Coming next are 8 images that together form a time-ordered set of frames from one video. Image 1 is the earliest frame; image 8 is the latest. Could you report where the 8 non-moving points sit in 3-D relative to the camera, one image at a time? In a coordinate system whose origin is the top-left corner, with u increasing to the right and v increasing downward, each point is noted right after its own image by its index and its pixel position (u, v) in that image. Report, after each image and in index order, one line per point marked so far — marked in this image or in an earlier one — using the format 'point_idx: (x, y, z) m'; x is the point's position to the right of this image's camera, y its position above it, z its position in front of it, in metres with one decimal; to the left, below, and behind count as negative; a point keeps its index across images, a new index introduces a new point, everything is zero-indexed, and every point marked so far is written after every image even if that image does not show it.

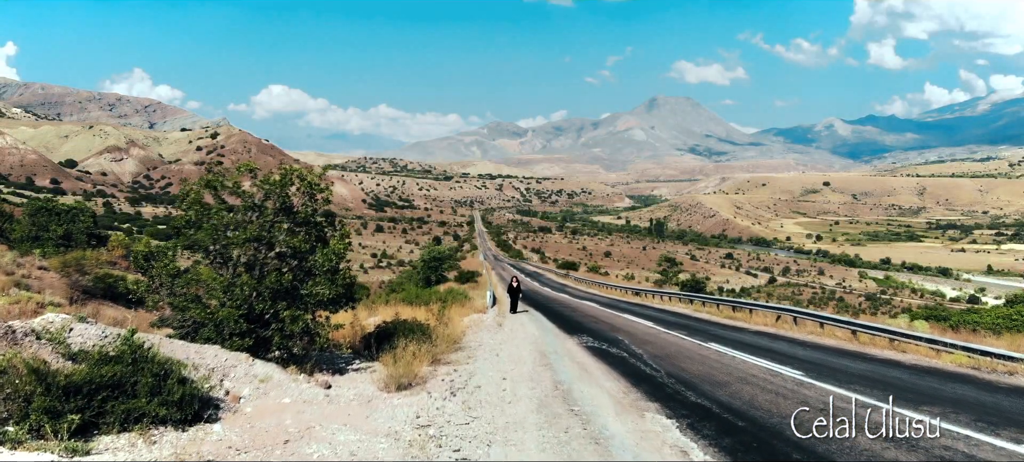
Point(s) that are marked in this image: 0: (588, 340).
0: (+2.0, -2.9, +12.9) m
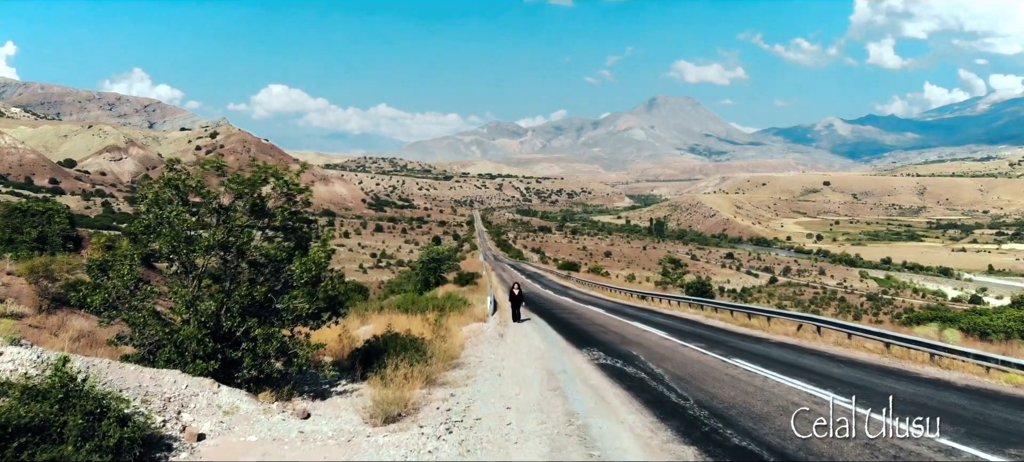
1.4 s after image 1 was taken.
0: (+2.1, -3.0, +11.7) m
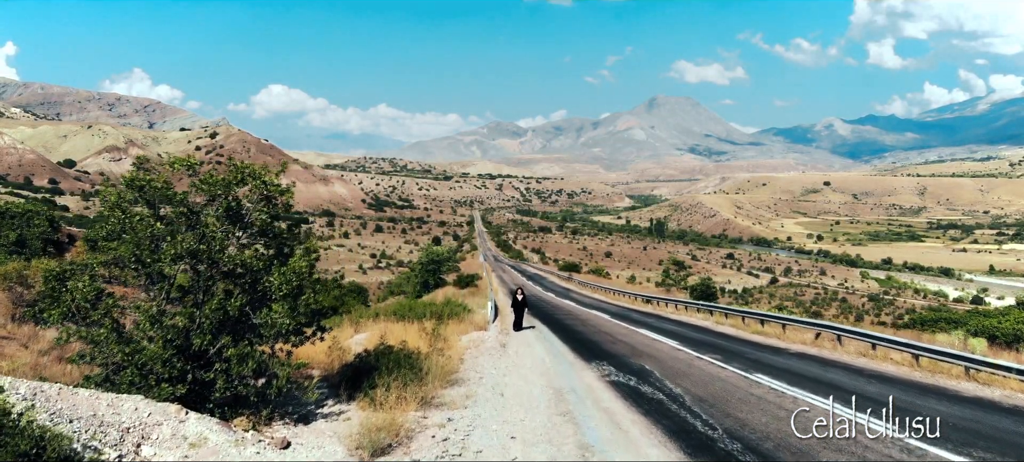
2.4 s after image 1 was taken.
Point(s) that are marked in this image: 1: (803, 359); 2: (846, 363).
0: (+2.1, -3.1, +10.8) m
1: (+7.9, -3.5, +13.3) m
2: (+9.0, -3.6, +13.1) m
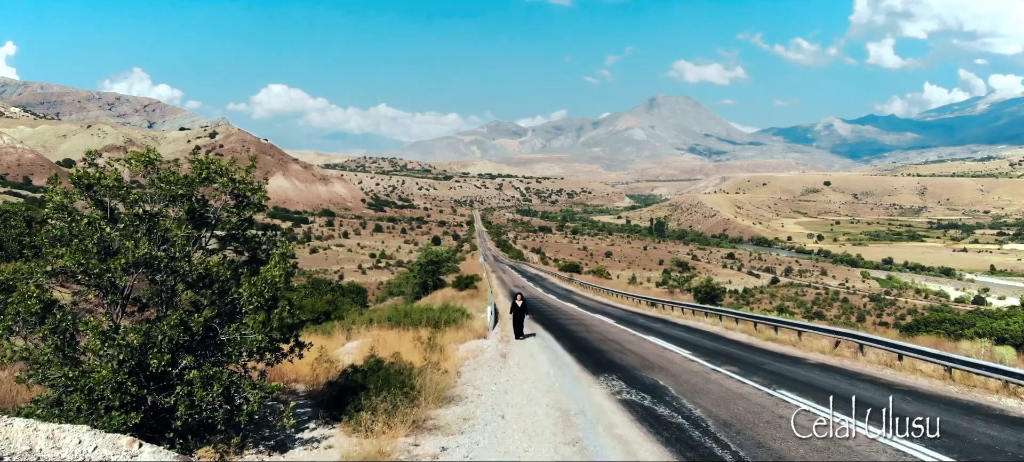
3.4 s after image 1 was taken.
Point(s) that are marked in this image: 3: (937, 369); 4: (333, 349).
0: (+2.2, -3.2, +9.9) m
1: (+7.9, -3.6, +12.4) m
2: (+9.0, -3.6, +12.2) m
3: (+11.2, -3.6, +12.8) m
4: (-5.2, -3.4, +14.0) m
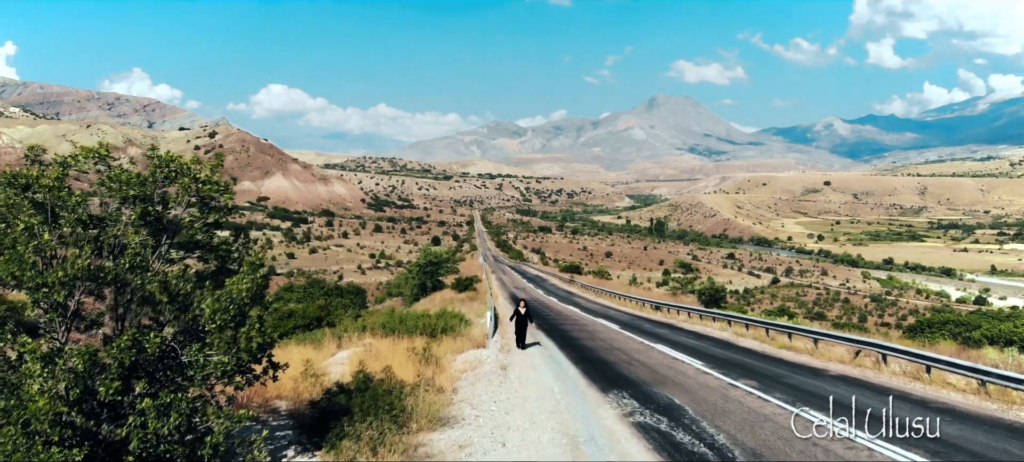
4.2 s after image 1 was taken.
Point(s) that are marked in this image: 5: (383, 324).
0: (+2.2, -3.2, +9.0) m
1: (+7.9, -3.7, +11.6) m
2: (+9.1, -3.7, +11.3) m
3: (+11.2, -3.7, +12.0) m
4: (-5.2, -3.5, +13.2) m
5: (-5.0, -3.6, +18.8) m
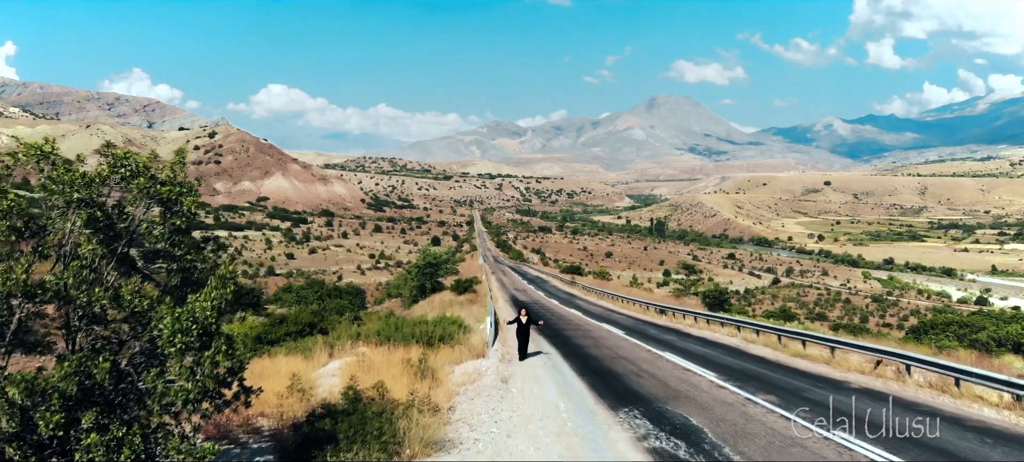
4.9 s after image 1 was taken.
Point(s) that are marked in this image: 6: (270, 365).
0: (+2.2, -3.3, +8.3) m
1: (+8.0, -3.7, +10.8) m
2: (+9.1, -3.8, +10.6) m
3: (+11.3, -3.8, +11.2) m
4: (-5.1, -3.6, +12.4) m
5: (-4.9, -3.7, +18.1) m
6: (-6.8, -3.8, +13.5) m
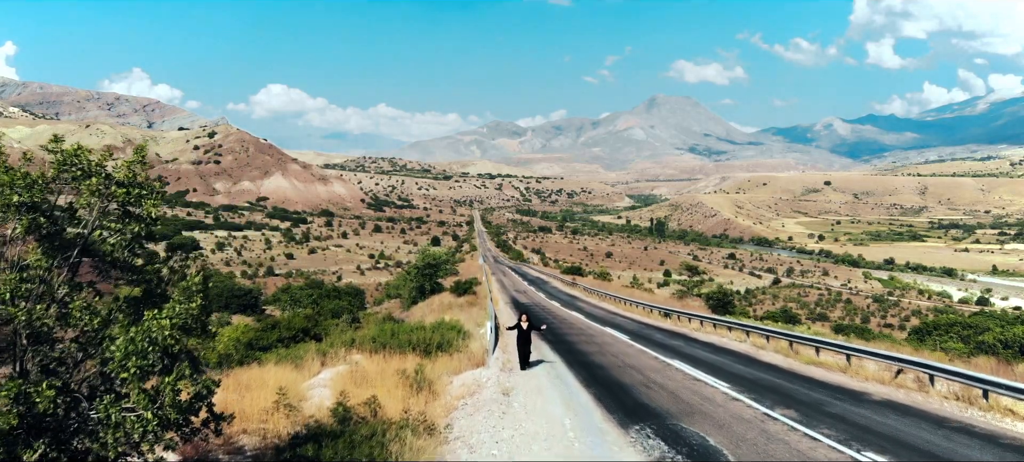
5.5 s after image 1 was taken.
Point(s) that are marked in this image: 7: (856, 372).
0: (+2.3, -3.4, +7.6) m
1: (+8.0, -3.8, +10.1) m
2: (+9.1, -3.9, +9.9) m
3: (+11.3, -3.9, +10.6) m
4: (-5.1, -3.7, +11.8) m
5: (-4.9, -3.8, +17.4) m
6: (-6.8, -3.8, +12.8) m
7: (+9.9, -4.1, +14.2) m
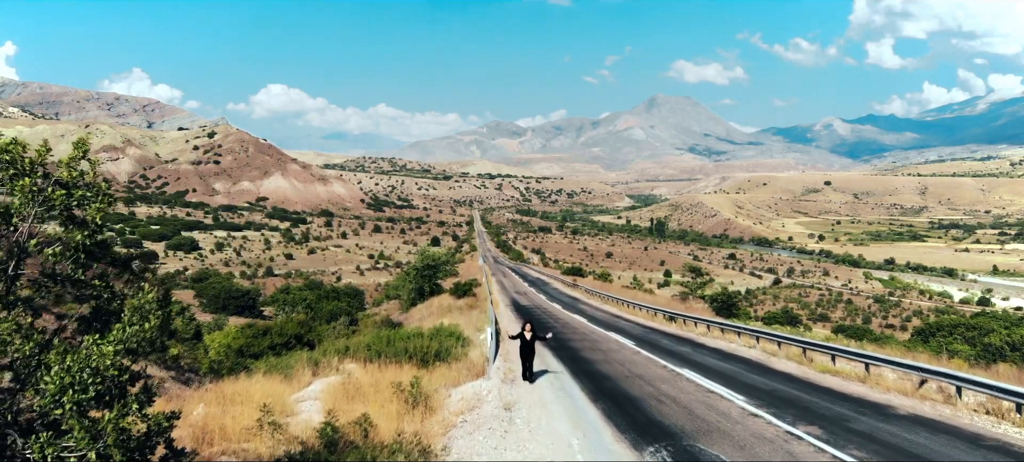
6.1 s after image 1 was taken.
0: (+2.3, -3.5, +6.9) m
1: (+8.1, -3.9, +9.5) m
2: (+9.2, -4.0, +9.2) m
3: (+11.3, -4.0, +9.9) m
4: (-5.0, -3.7, +11.1) m
5: (-4.9, -3.8, +16.7) m
6: (-6.7, -3.9, +12.2) m
7: (+10.0, -4.1, +13.5) m
